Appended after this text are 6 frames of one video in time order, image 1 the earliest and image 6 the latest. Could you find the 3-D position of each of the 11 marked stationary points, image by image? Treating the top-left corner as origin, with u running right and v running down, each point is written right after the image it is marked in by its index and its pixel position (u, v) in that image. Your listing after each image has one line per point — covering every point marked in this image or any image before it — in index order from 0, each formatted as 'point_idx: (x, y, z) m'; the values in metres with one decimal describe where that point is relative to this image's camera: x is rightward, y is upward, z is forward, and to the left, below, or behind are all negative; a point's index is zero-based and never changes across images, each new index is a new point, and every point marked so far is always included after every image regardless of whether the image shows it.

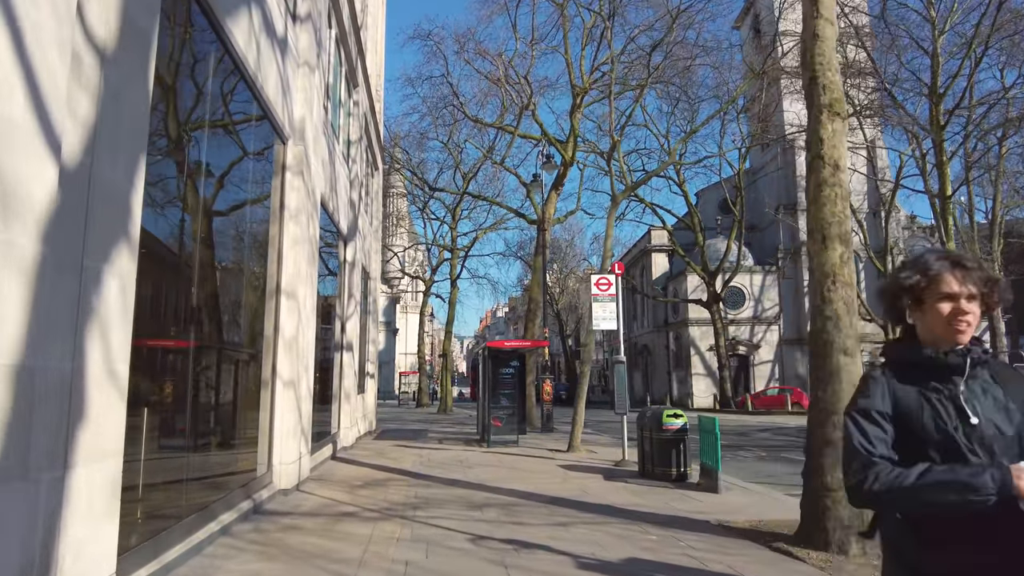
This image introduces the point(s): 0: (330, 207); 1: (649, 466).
0: (-3.6, +1.6, +13.4) m
1: (+2.3, -2.9, +11.2) m
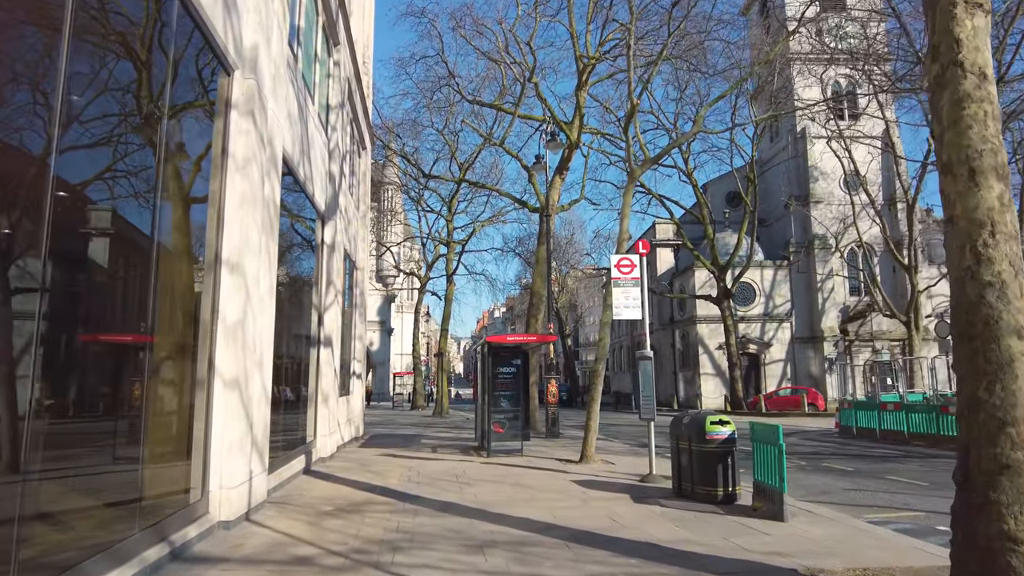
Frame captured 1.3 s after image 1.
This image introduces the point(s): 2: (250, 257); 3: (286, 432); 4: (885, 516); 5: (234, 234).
0: (-3.5, +1.9, +11.3) m
1: (+2.4, -2.6, +9.2) m
2: (-2.9, +0.3, +7.5) m
3: (-3.7, -2.3, +10.9) m
4: (+4.5, -2.8, +8.3) m
5: (-3.0, +0.6, +7.3) m
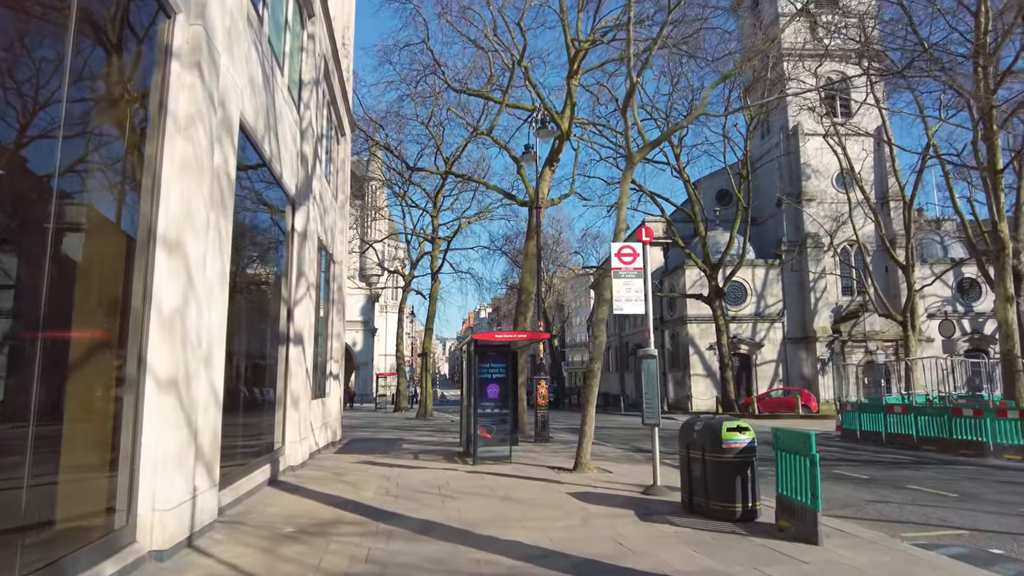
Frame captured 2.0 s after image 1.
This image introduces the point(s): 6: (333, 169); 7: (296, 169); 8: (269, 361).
0: (-3.7, +2.0, +10.1) m
1: (+2.3, -2.5, +8.1) m
2: (-2.9, +0.5, +6.3) m
3: (-3.8, -2.1, +9.7) m
4: (+4.4, -2.6, +7.3) m
5: (-3.0, +0.7, +6.1) m
6: (-4.7, +3.1, +17.6) m
7: (-3.9, +2.2, +12.3) m
8: (-4.0, -1.2, +11.4) m
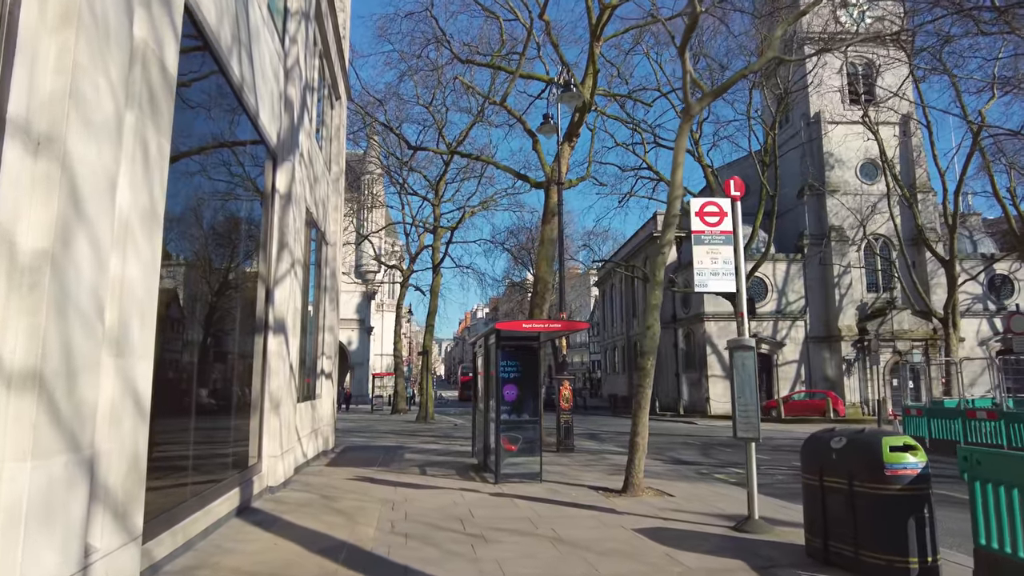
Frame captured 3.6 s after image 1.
0: (-3.1, +2.4, +7.6) m
1: (+2.8, -2.2, +5.7) m
2: (-2.4, +0.9, +3.8) m
3: (-3.3, -1.8, +7.2) m
4: (+5.0, -2.3, +4.9) m
5: (-2.5, +1.1, +3.6) m
6: (-4.2, +3.4, +15.1) m
7: (-3.4, +2.5, +9.8) m
8: (-3.5, -0.9, +8.9) m
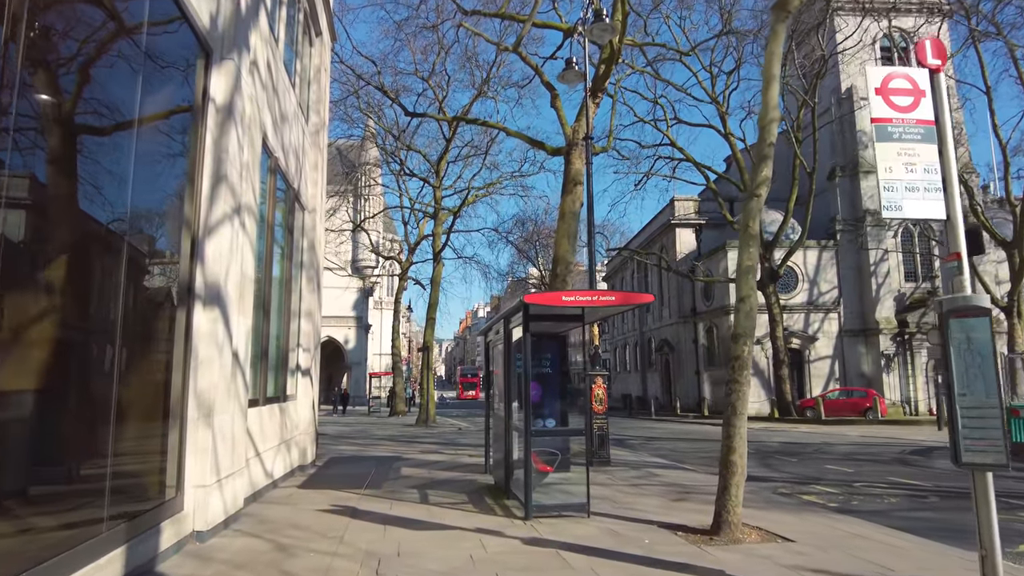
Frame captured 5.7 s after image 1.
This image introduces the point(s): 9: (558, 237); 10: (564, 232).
0: (-2.7, +2.9, +4.5) m
1: (+3.2, -1.6, +2.6) m
2: (-2.0, +1.3, +0.7) m
3: (-2.9, -1.3, +4.1) m
4: (+5.4, -1.8, +1.8) m
5: (-2.1, +1.6, +0.5) m
6: (-3.8, +3.9, +12.1) m
7: (-3.0, +3.0, +6.7) m
8: (-3.1, -0.4, +5.9) m
9: (+1.2, +1.3, +16.7) m
10: (+1.3, +1.4, +16.6) m
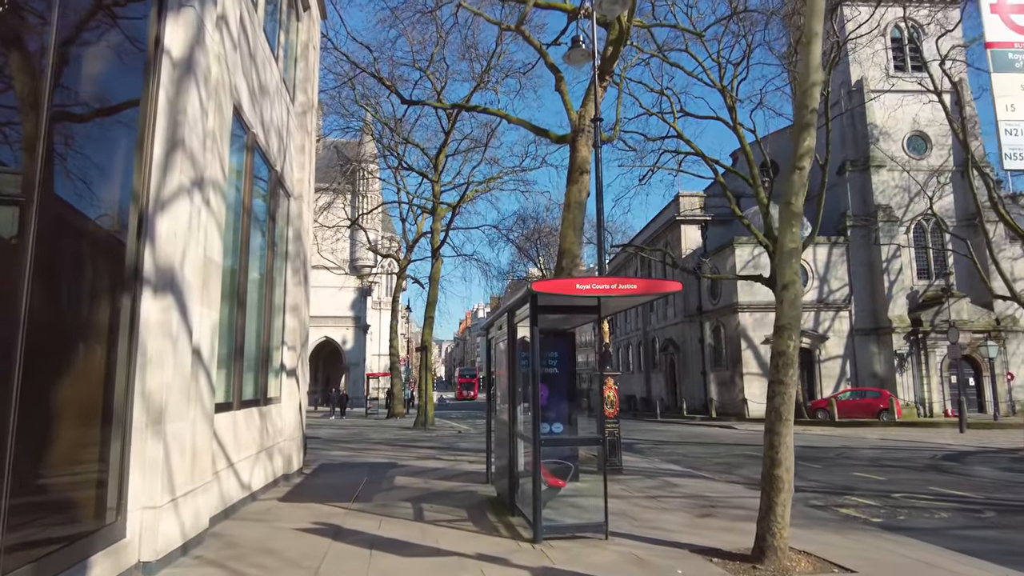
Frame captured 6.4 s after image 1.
0: (-2.7, +3.0, +3.5) m
1: (+3.3, -1.5, +1.5) m
2: (-1.9, +1.5, -0.3) m
3: (-2.8, -1.1, +3.1) m
4: (+5.4, -1.6, +0.7) m
5: (-2.0, +1.7, -0.5) m
6: (-3.7, +4.0, +11.0) m
7: (-2.9, +3.1, +5.7) m
8: (-3.1, -0.3, +4.8) m
9: (+1.3, +1.4, +15.6) m
10: (+1.3, +1.5, +15.6) m
